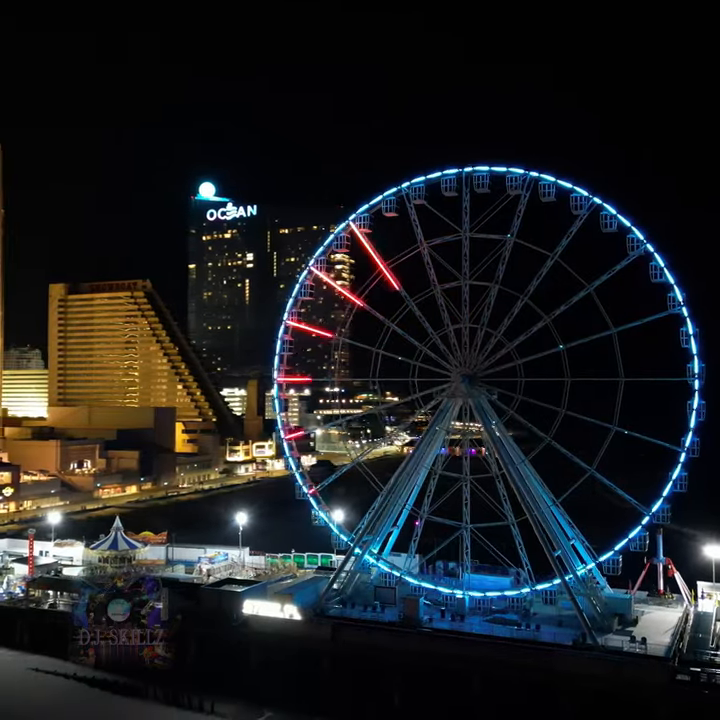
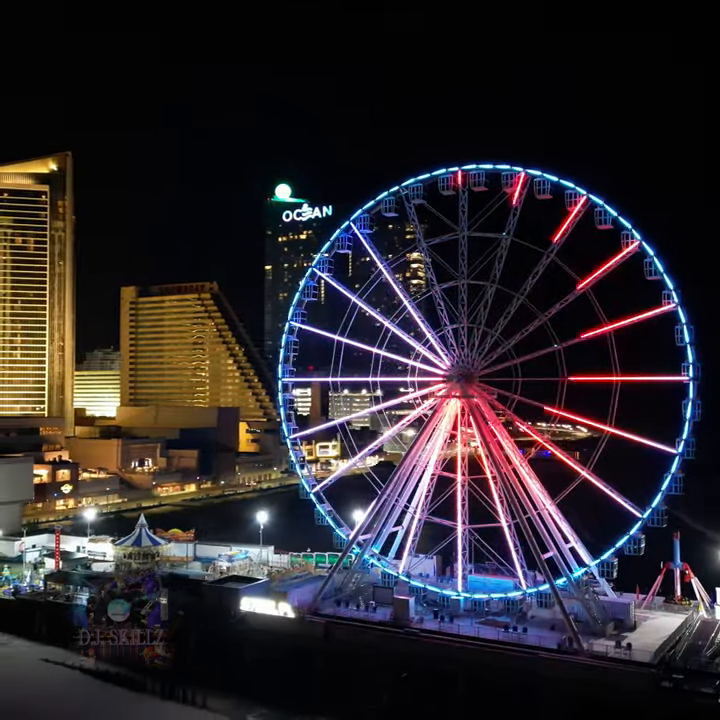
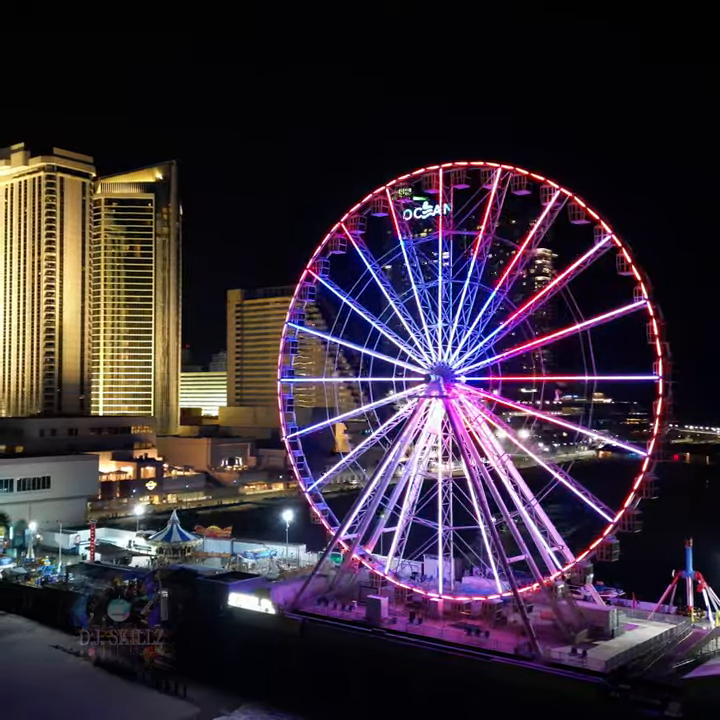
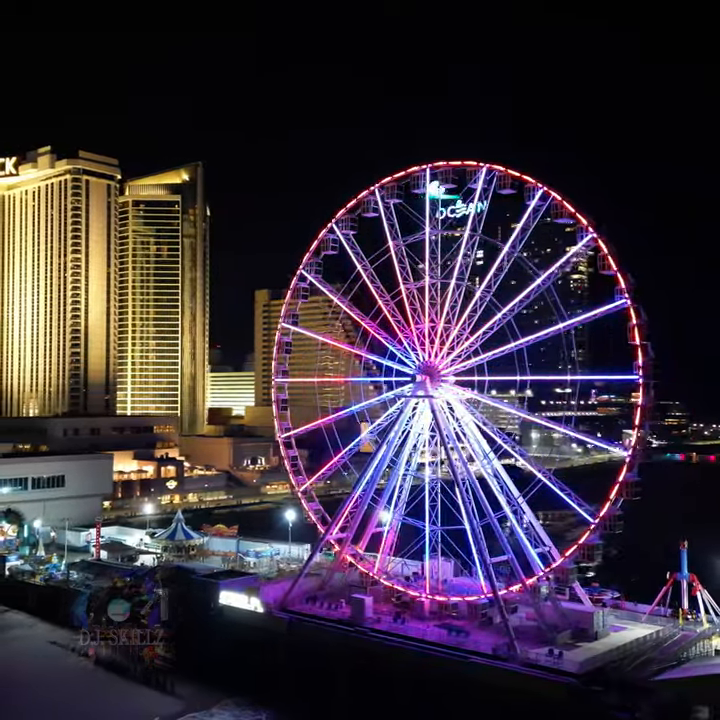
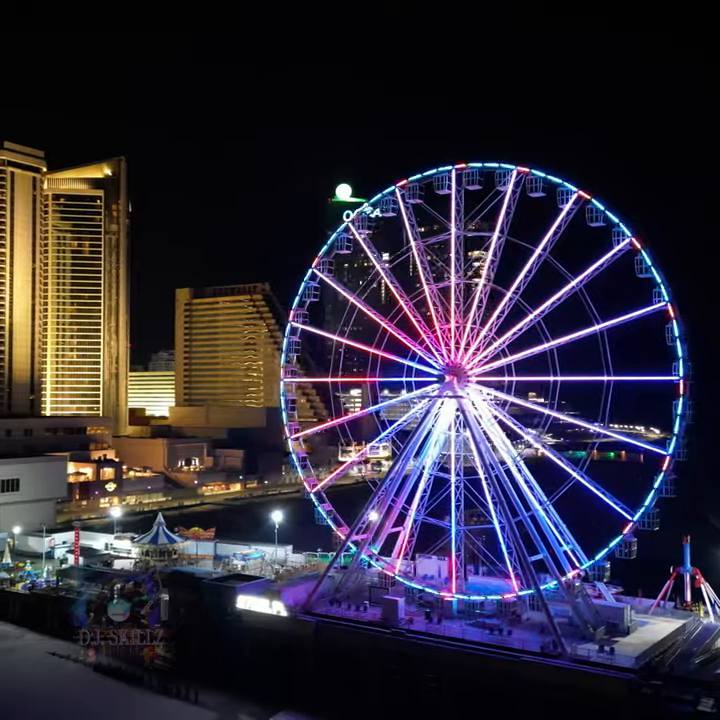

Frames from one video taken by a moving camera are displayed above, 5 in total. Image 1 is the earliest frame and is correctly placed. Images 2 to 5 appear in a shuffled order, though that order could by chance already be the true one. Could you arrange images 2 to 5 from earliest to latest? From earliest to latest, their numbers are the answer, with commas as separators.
2, 5, 3, 4
